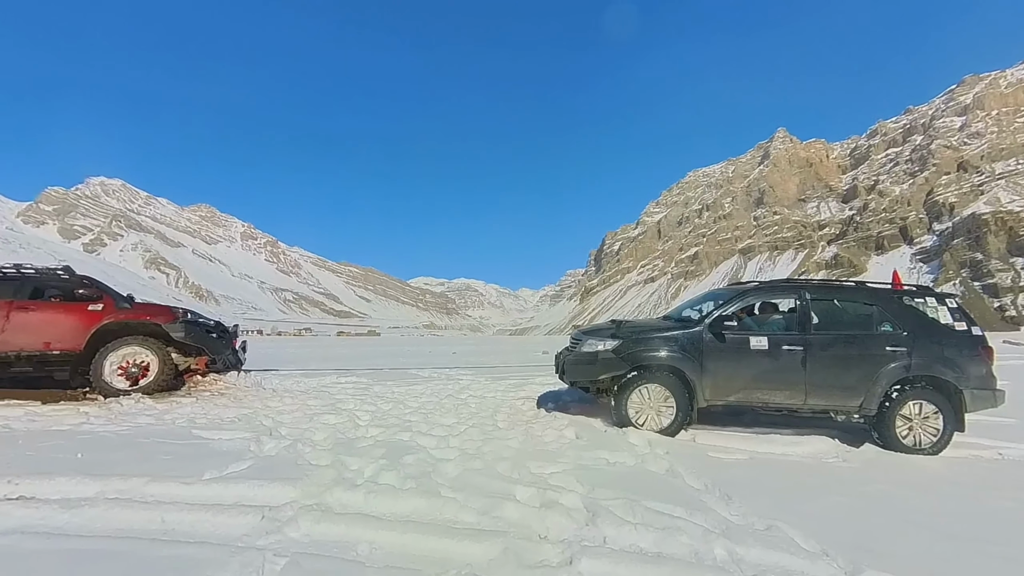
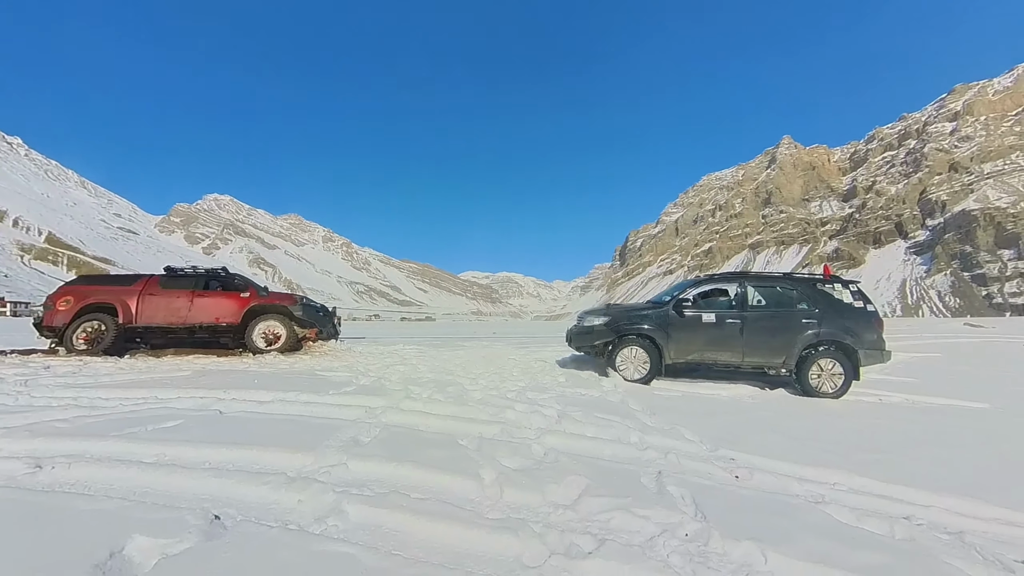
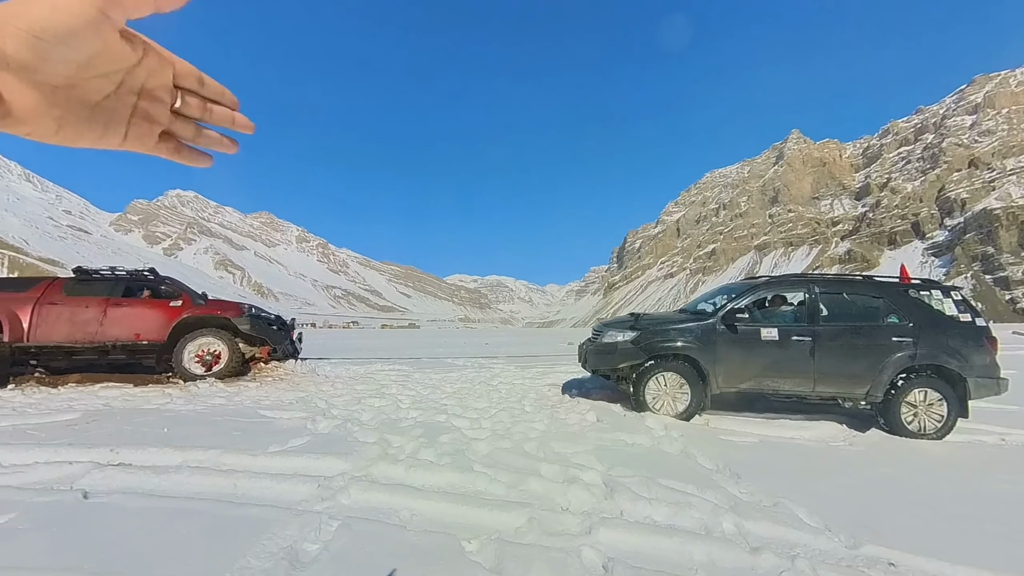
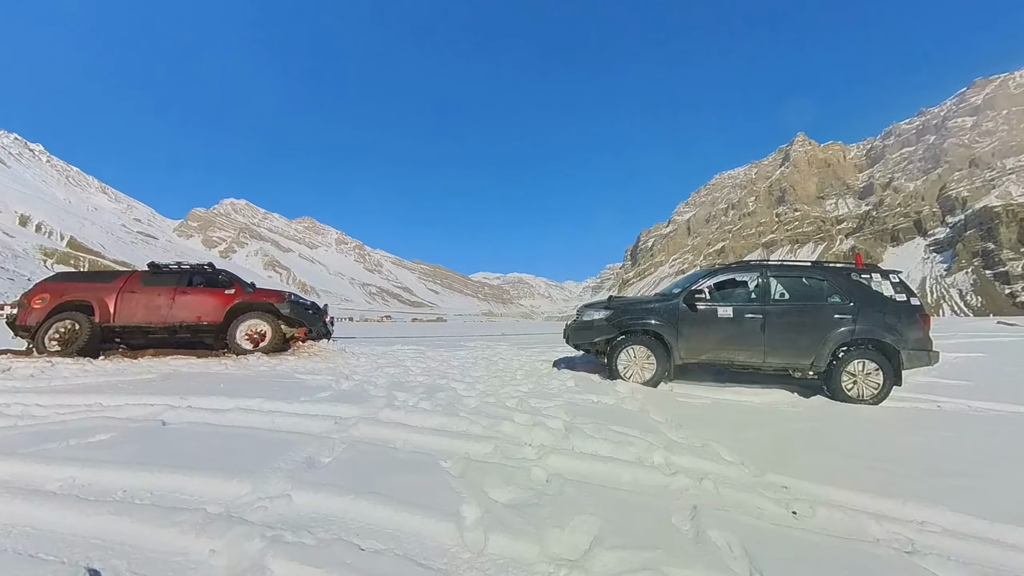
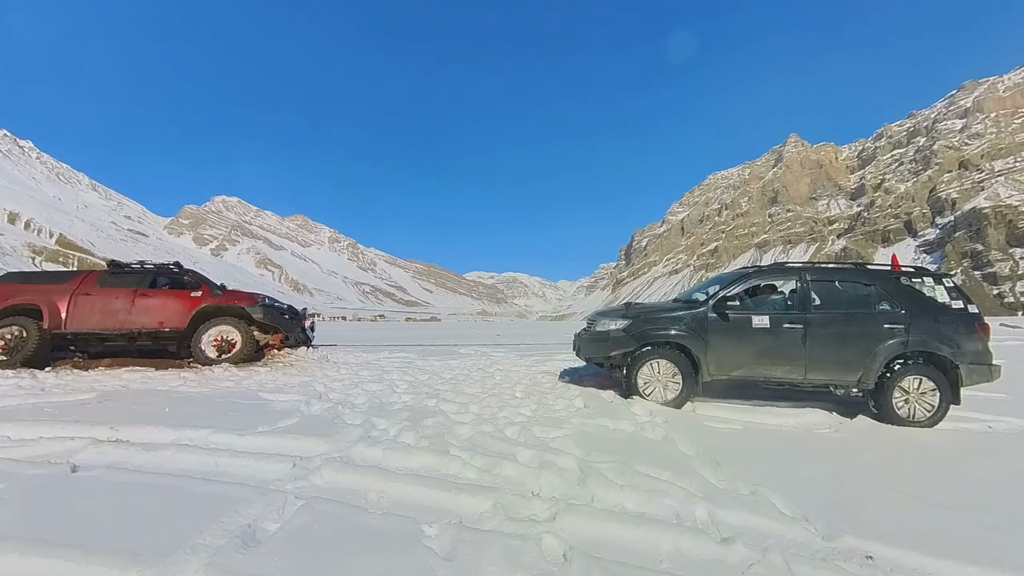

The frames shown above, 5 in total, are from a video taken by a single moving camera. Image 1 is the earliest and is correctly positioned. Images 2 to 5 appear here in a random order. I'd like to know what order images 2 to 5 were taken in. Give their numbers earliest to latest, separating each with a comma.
3, 4, 5, 2
